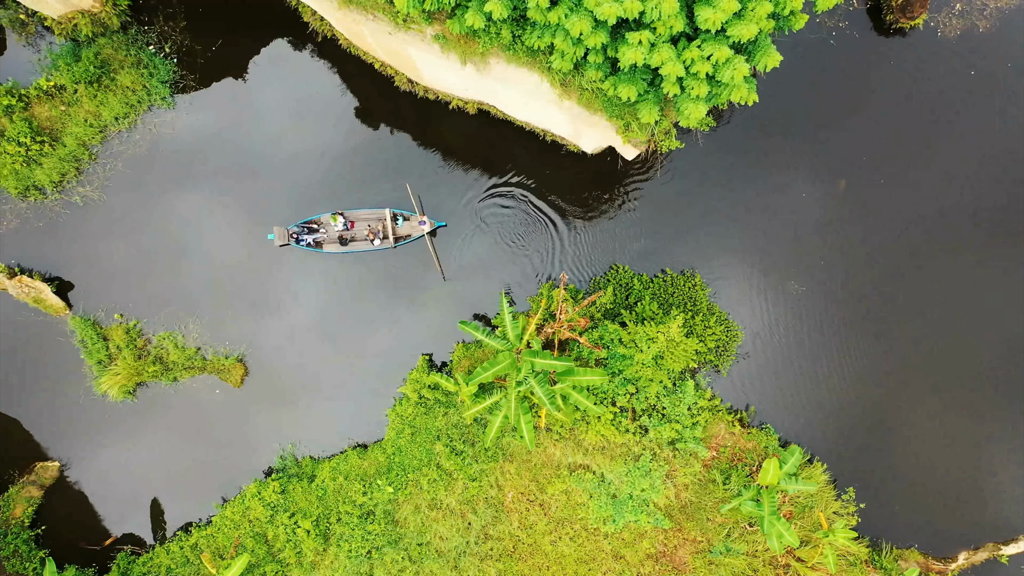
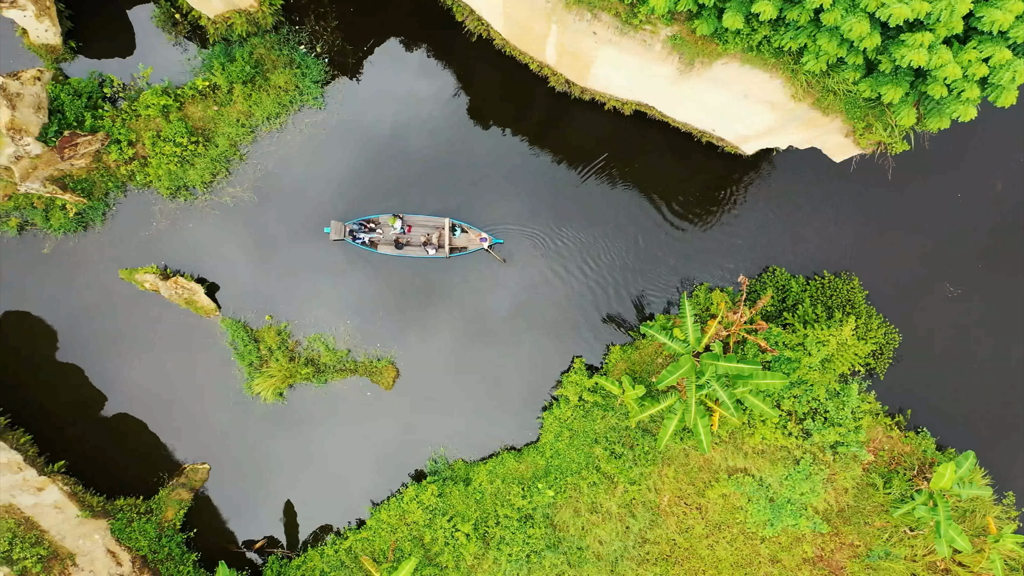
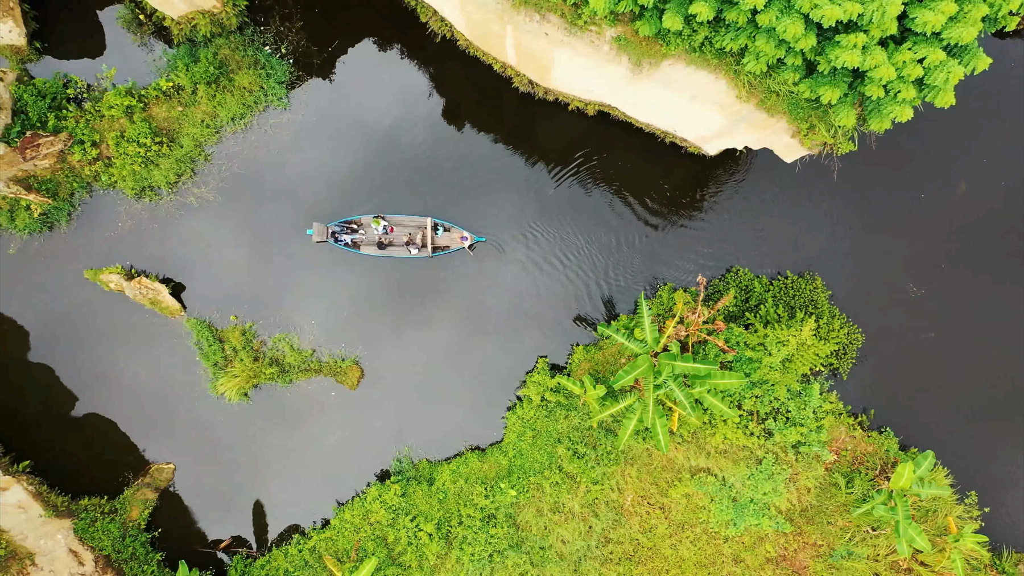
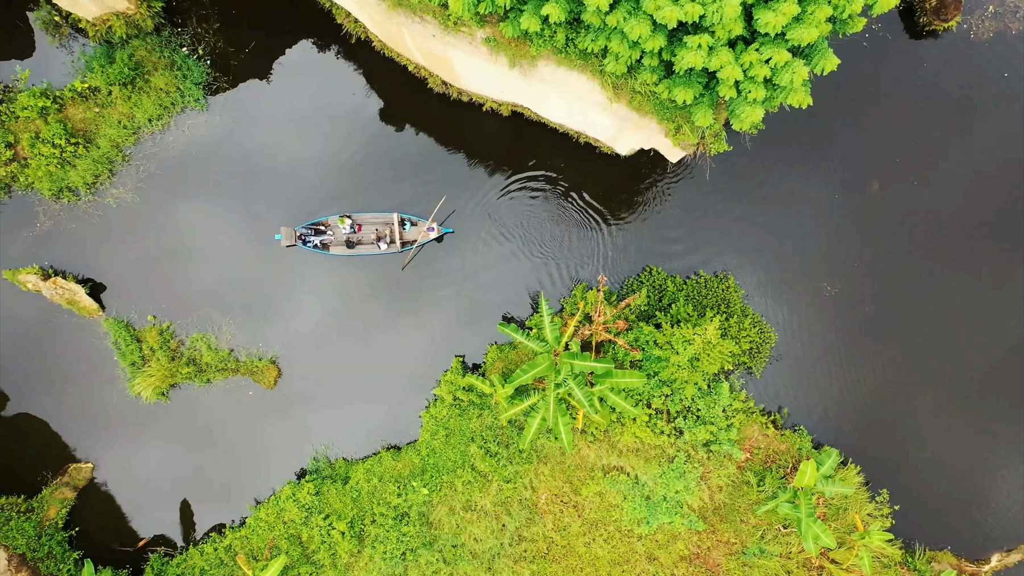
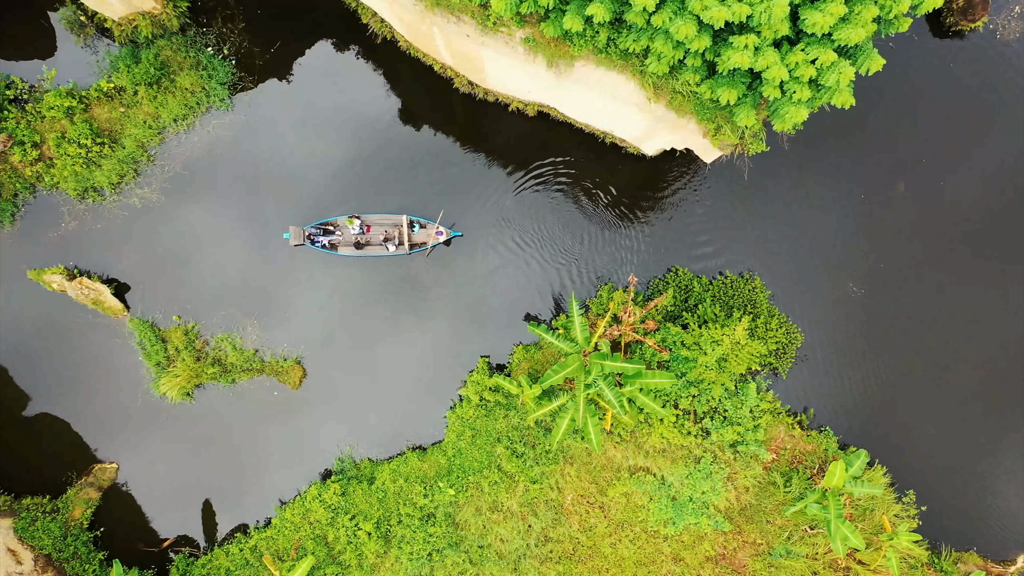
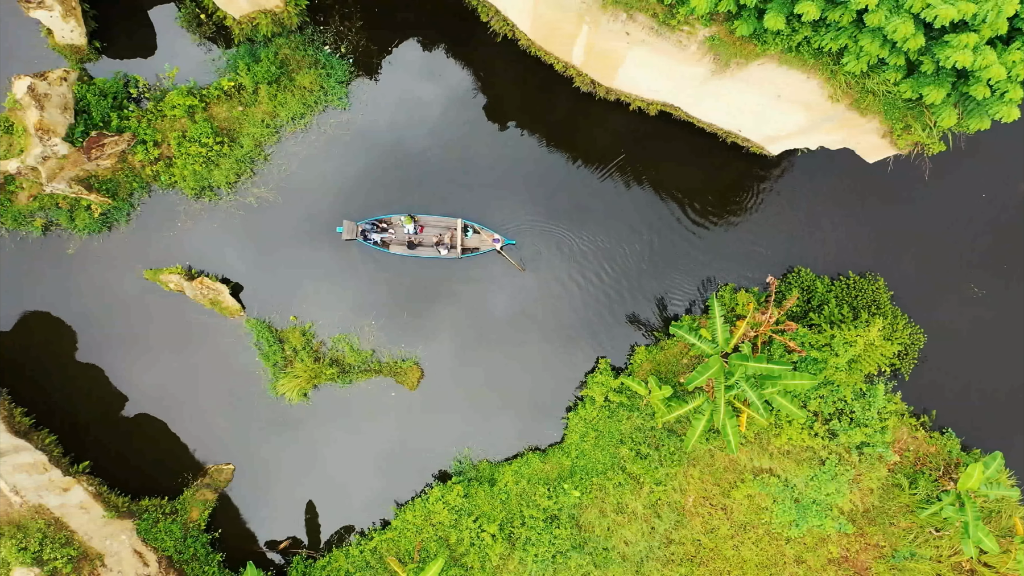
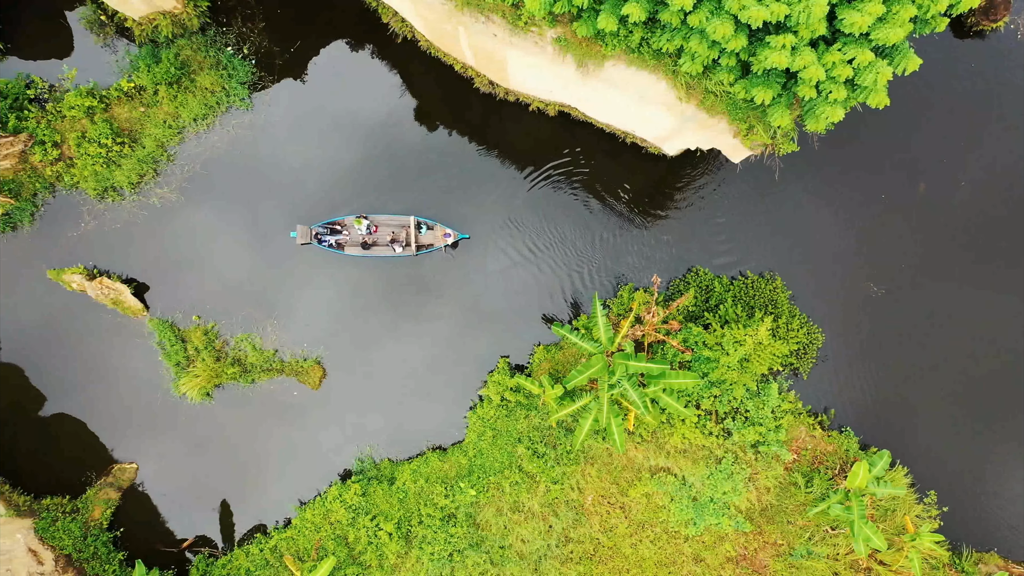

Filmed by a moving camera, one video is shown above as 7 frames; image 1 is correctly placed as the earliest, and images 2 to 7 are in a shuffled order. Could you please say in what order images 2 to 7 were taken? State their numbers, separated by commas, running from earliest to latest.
4, 5, 7, 3, 2, 6
